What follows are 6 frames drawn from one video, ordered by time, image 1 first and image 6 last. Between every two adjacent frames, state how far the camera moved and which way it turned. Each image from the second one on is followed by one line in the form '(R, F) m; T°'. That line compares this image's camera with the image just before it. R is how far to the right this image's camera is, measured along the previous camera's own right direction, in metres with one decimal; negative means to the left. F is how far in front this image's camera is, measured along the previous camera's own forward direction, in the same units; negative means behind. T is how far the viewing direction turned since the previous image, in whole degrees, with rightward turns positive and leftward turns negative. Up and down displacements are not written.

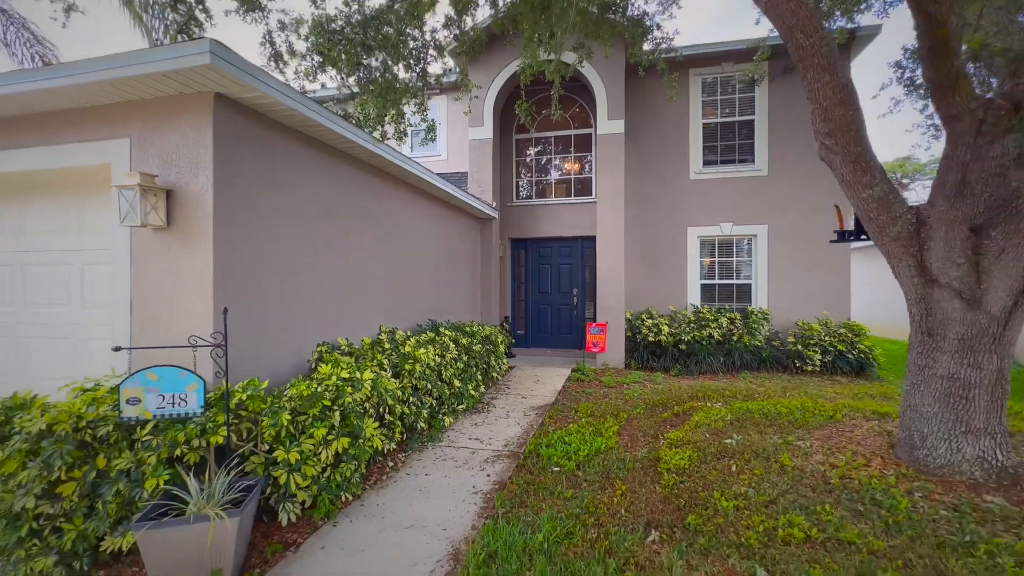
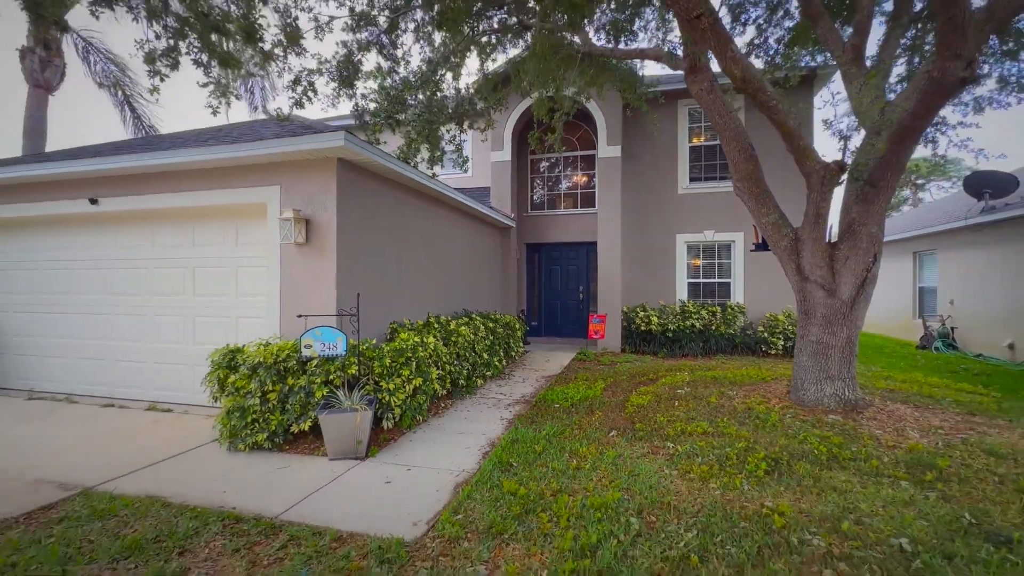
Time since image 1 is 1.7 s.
(0.0, -1.7) m; -2°
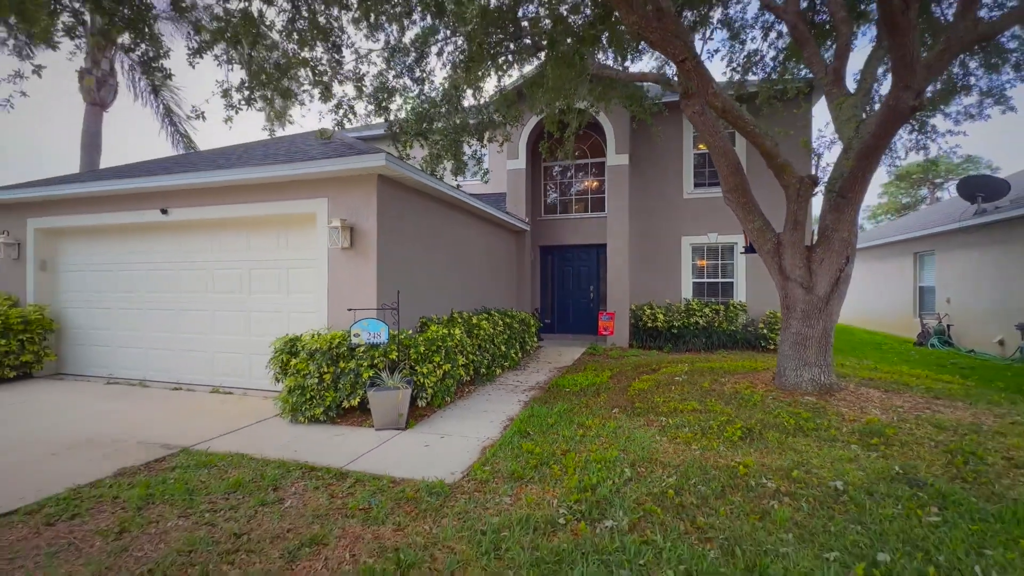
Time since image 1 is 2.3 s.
(0.0, -0.7) m; -2°
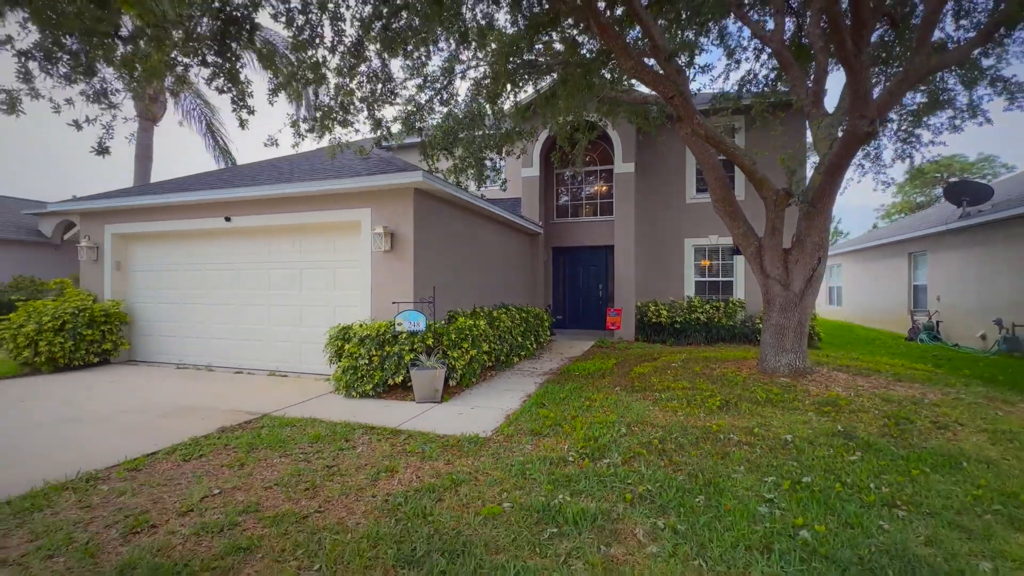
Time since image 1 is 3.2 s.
(-0.1, -0.9) m; -1°
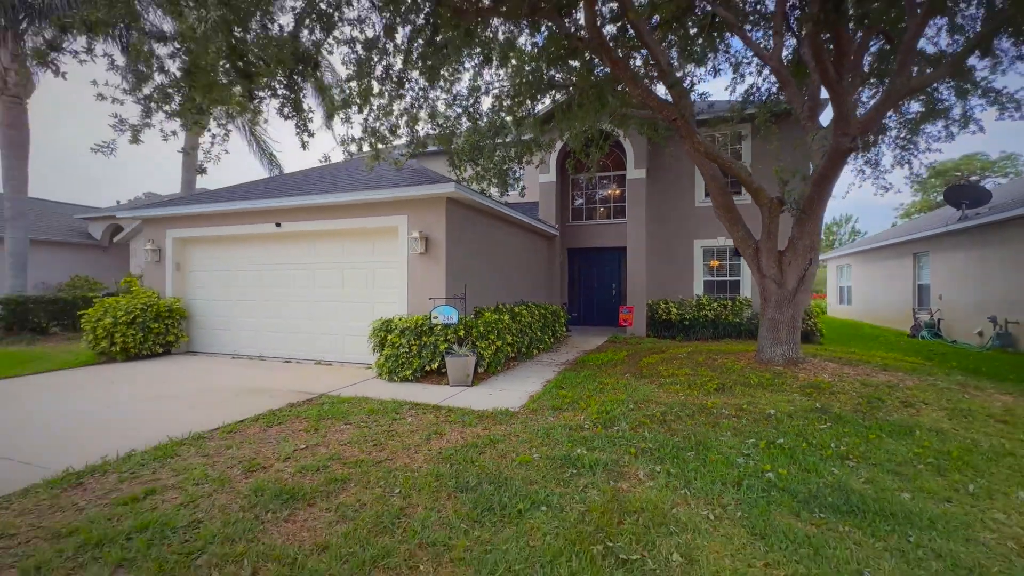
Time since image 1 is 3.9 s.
(-0.1, -0.8) m; -2°
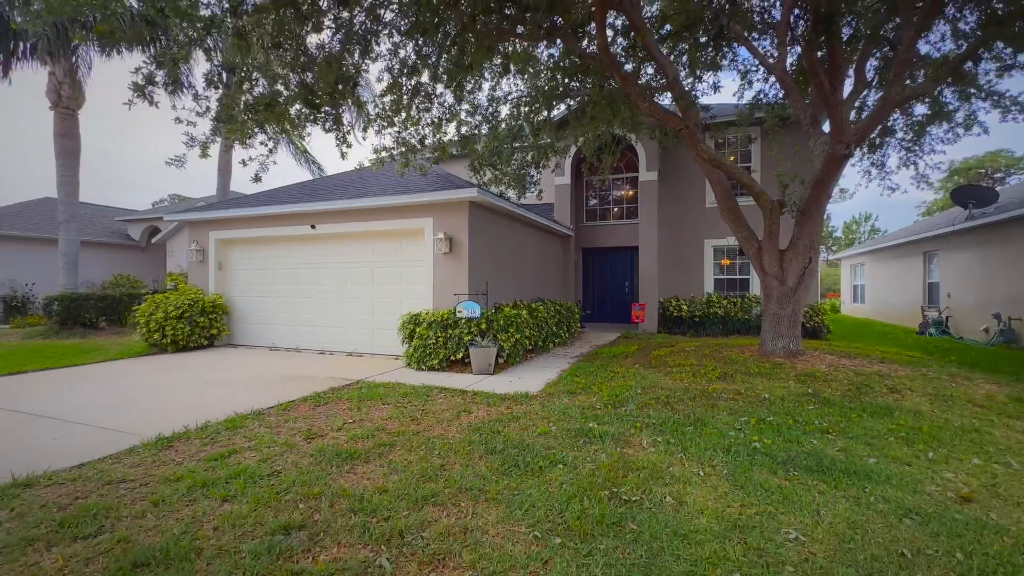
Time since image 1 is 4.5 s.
(-0.1, -0.6) m; -2°
